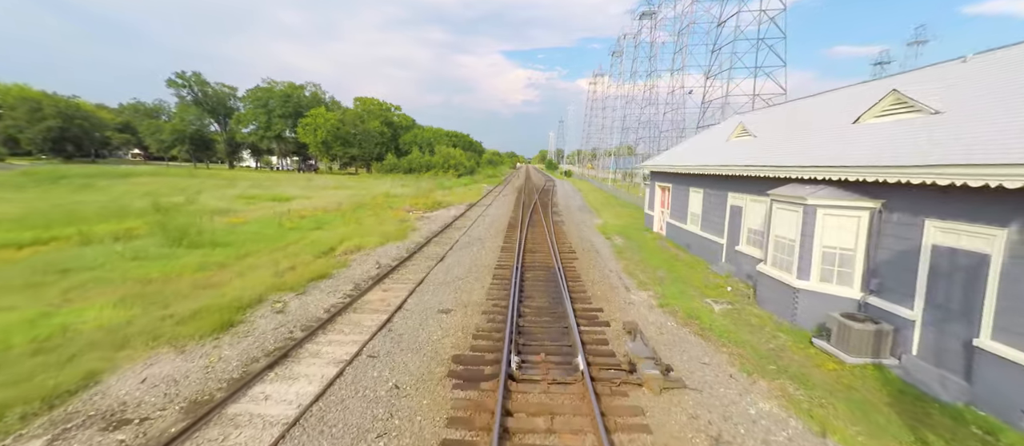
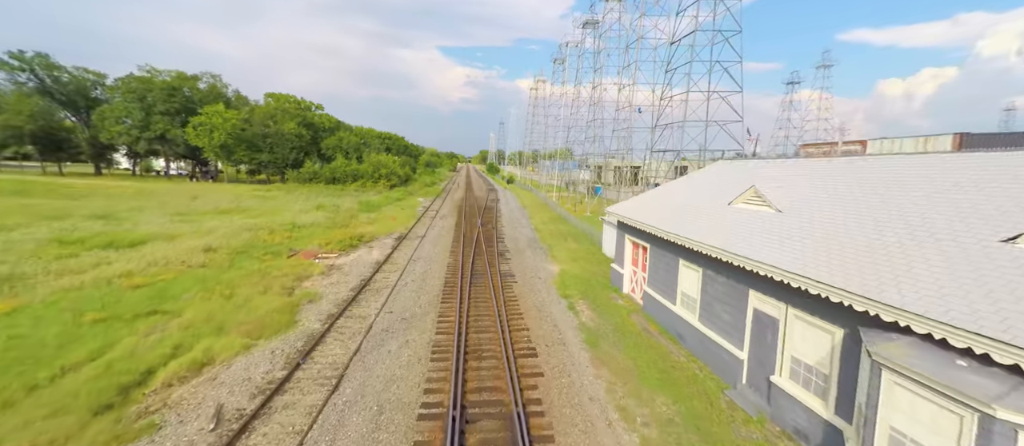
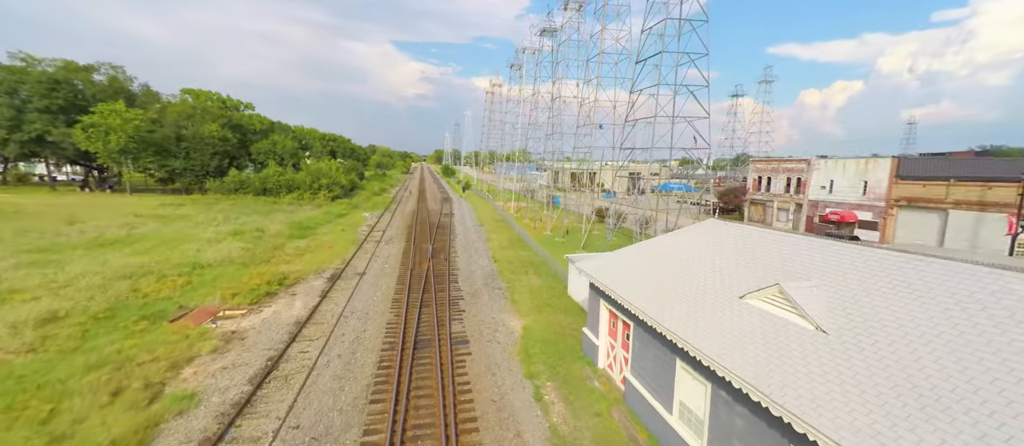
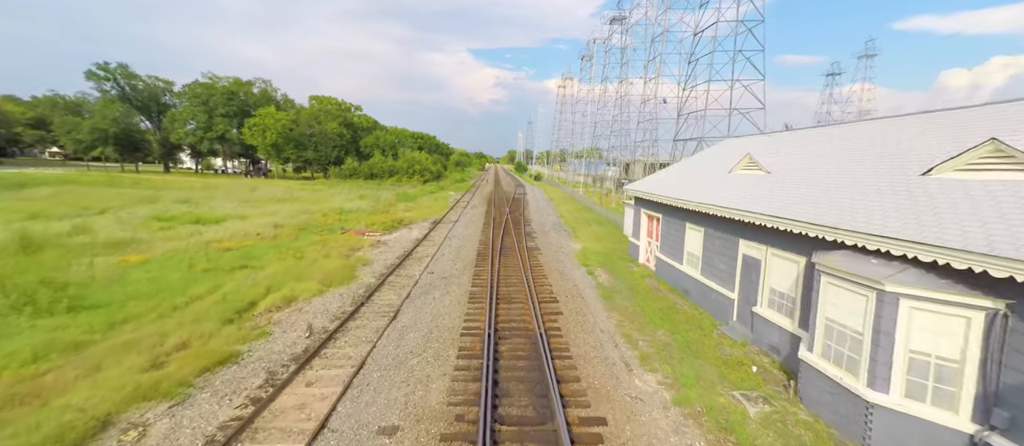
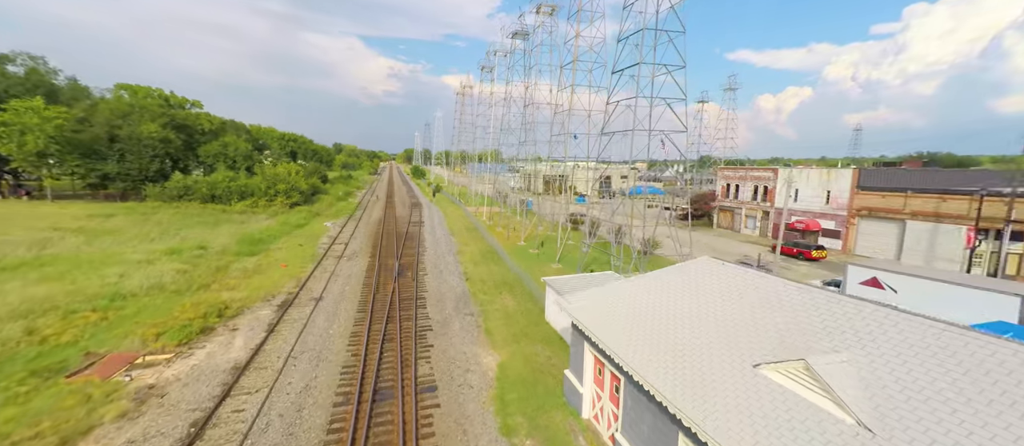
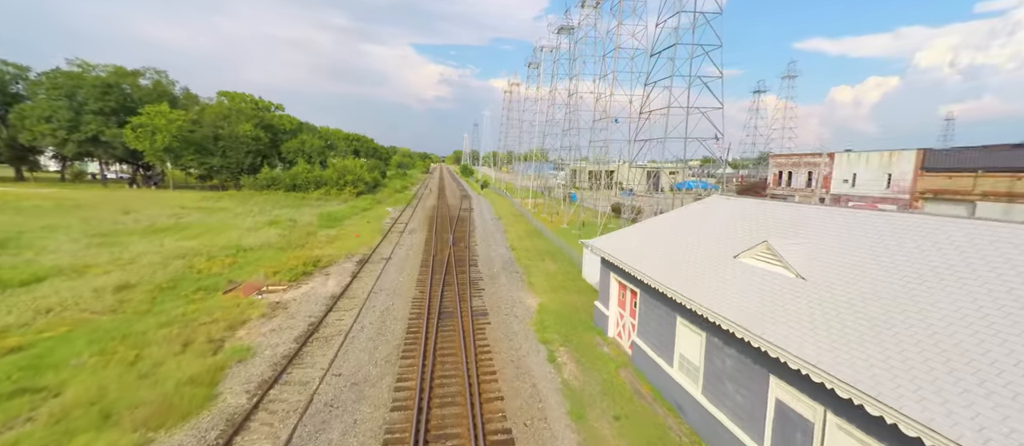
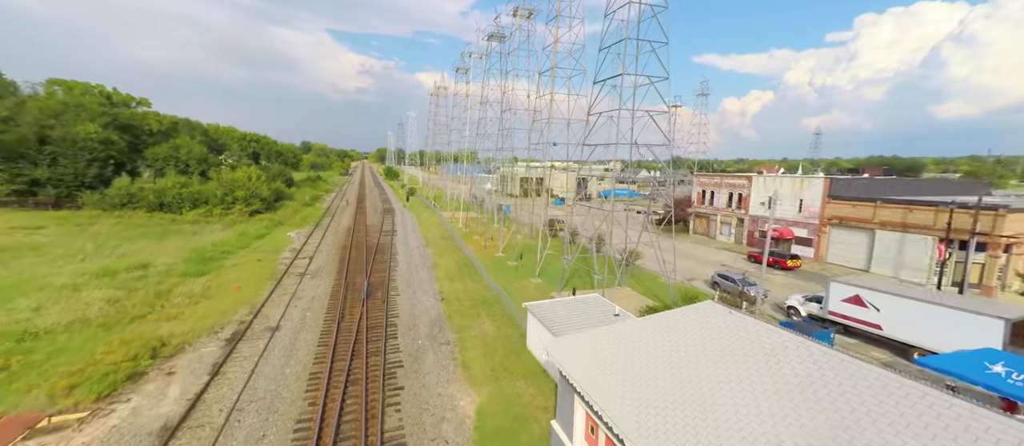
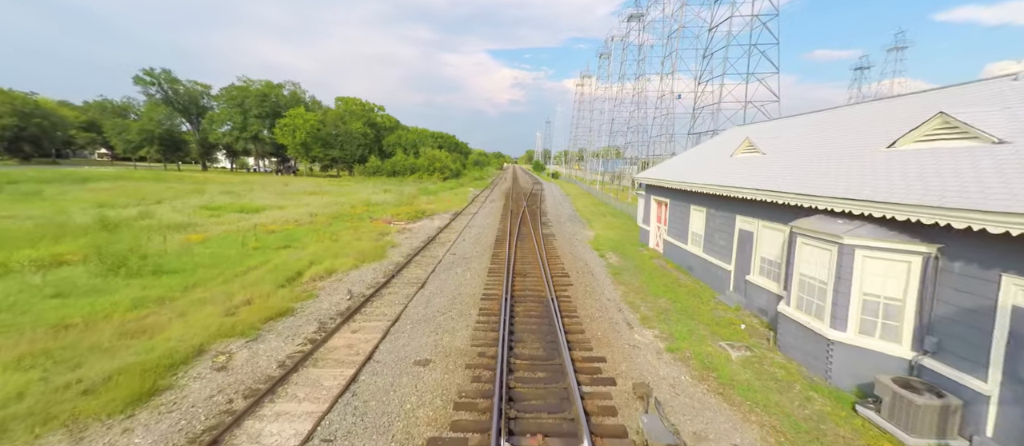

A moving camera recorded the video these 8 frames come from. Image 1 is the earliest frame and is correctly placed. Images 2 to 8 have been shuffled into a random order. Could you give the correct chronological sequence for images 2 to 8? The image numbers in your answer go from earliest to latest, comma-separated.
8, 4, 2, 6, 3, 5, 7
